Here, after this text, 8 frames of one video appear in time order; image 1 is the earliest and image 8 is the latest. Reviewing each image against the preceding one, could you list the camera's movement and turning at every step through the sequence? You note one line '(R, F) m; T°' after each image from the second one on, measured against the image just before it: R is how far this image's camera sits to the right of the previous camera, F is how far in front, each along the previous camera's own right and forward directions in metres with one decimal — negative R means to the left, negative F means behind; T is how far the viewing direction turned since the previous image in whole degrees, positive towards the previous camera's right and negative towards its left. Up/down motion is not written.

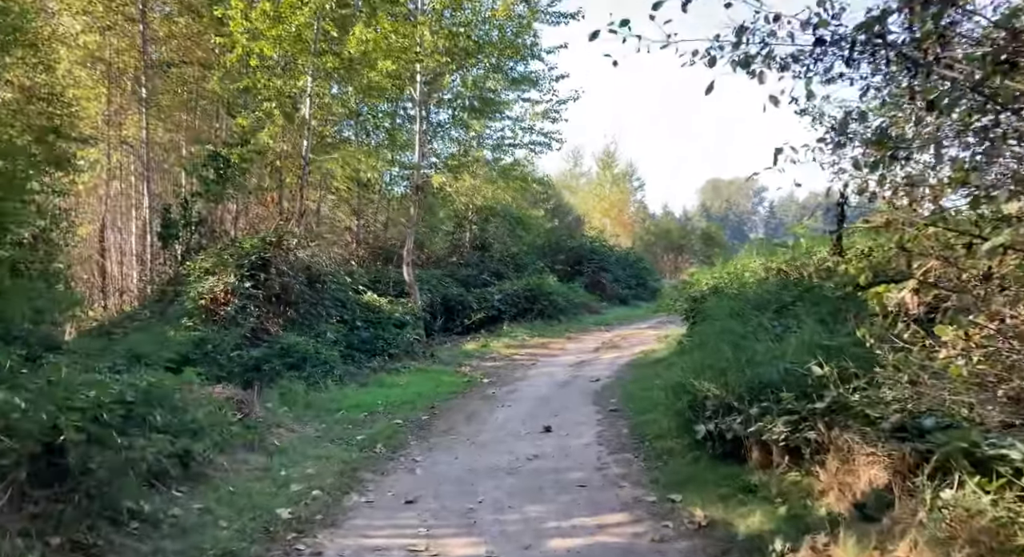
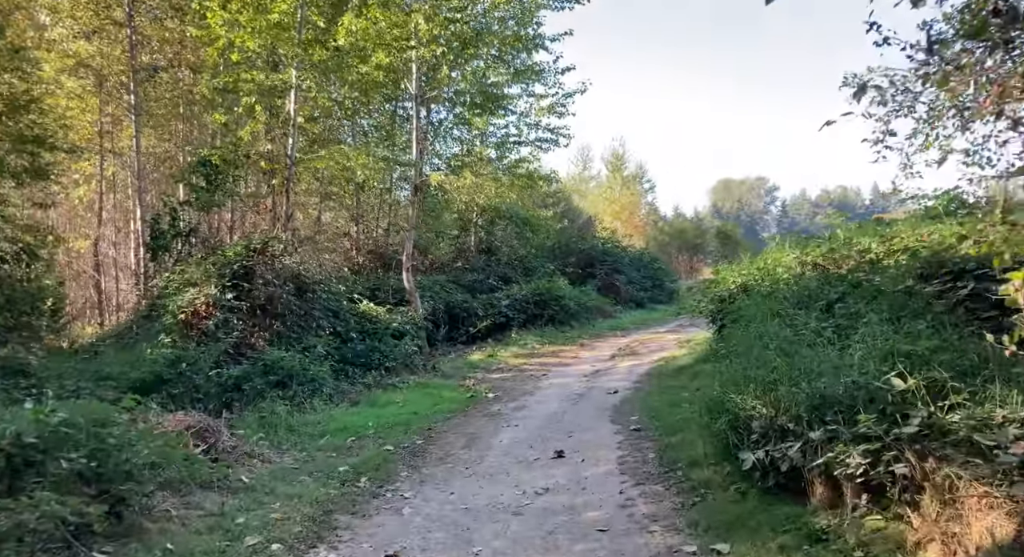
(+0.1, +1.2) m; -1°
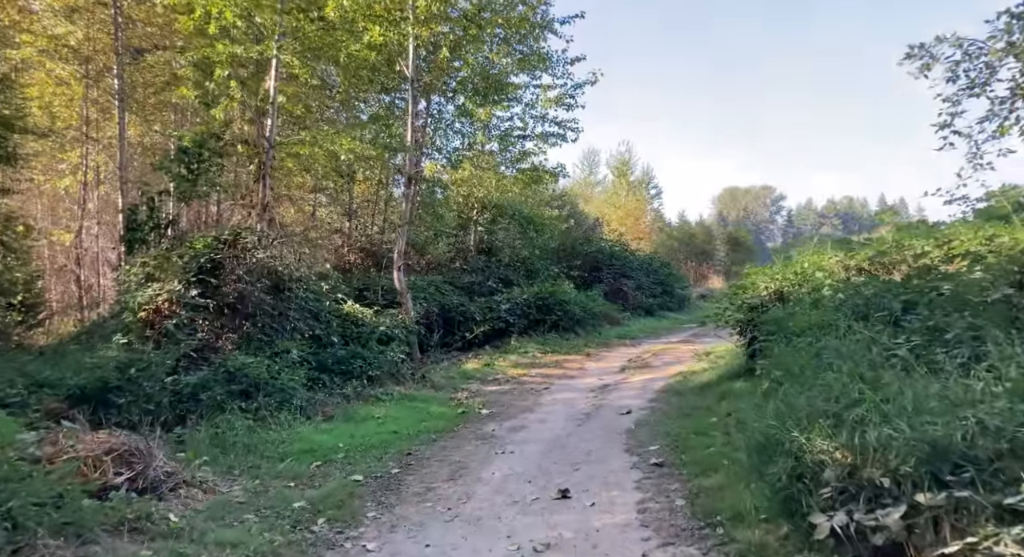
(0.0, +1.3) m; 0°
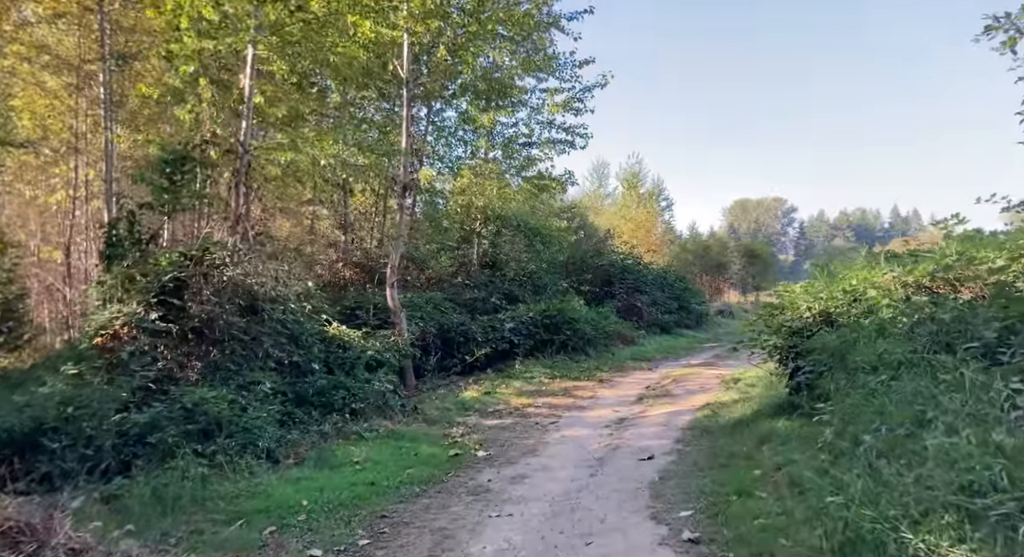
(+0.1, +1.3) m; -1°
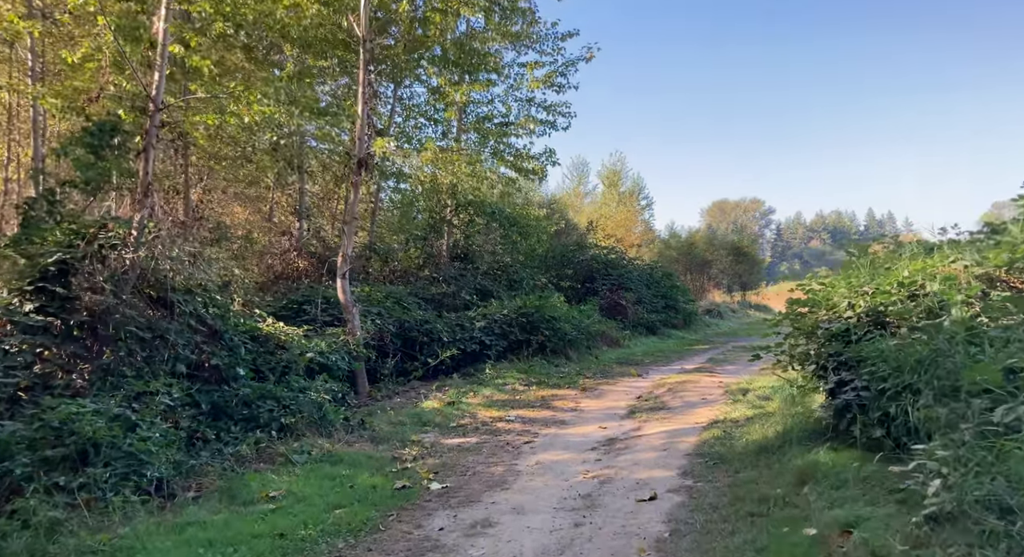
(+0.1, +1.7) m; +2°
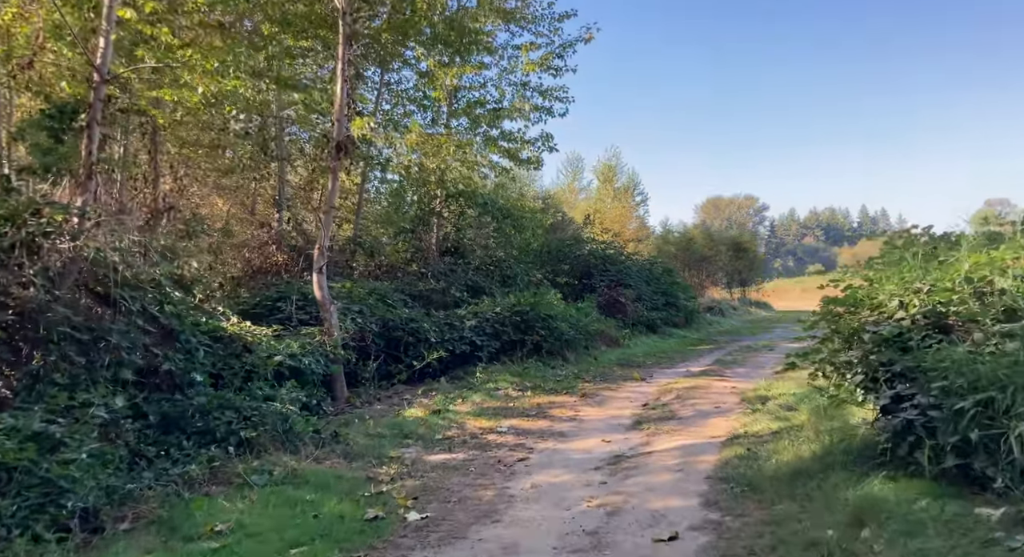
(0.0, +1.0) m; 0°
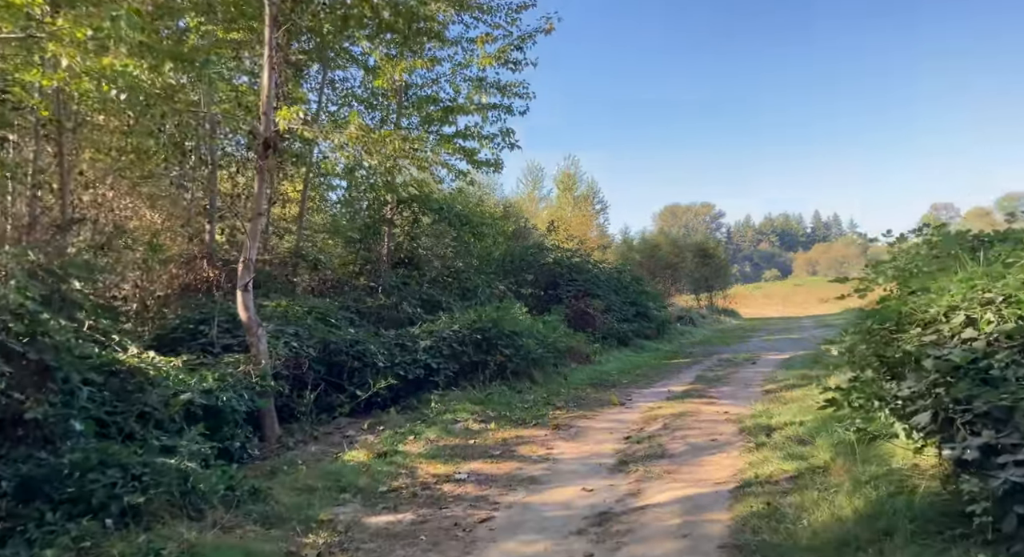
(0.0, +1.3) m; +3°
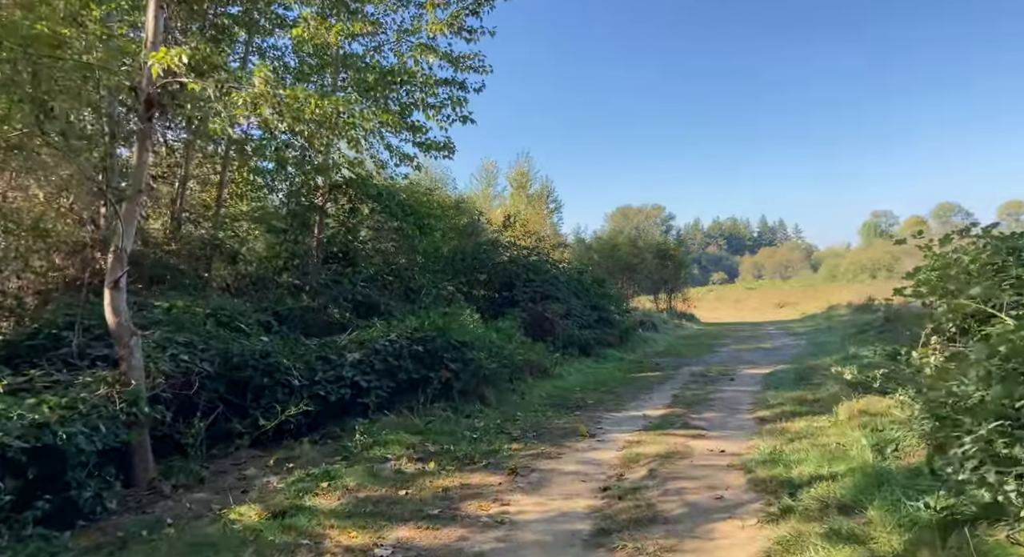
(0.0, +1.8) m; +4°
